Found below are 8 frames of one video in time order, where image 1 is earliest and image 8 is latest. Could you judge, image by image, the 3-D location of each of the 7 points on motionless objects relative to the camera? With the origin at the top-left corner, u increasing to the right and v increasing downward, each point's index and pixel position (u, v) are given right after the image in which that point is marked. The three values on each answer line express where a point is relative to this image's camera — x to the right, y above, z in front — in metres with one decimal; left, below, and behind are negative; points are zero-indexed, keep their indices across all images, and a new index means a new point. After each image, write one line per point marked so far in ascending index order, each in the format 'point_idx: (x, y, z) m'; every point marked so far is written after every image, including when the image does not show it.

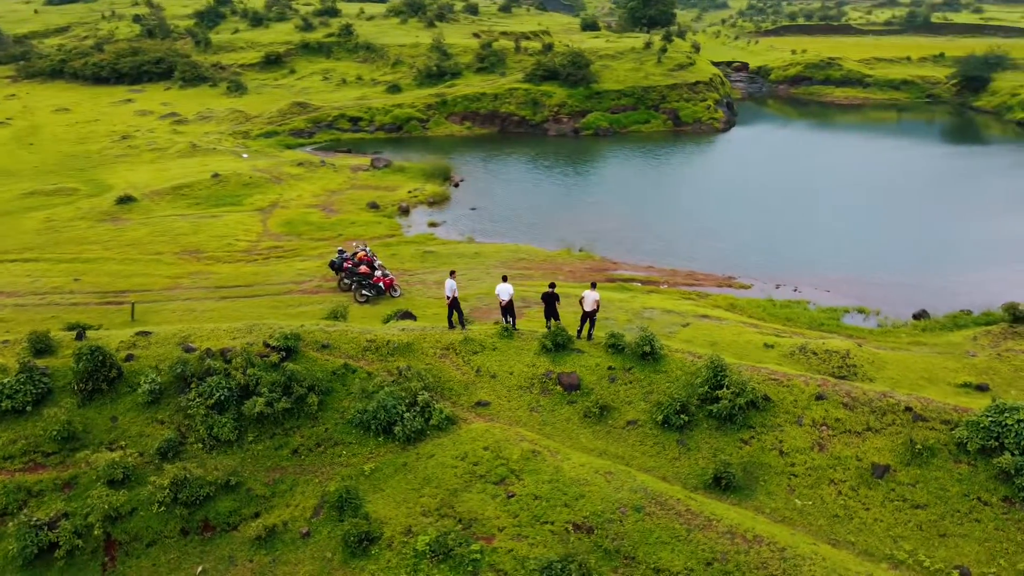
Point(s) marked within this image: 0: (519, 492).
0: (+0.2, -3.9, +15.5) m
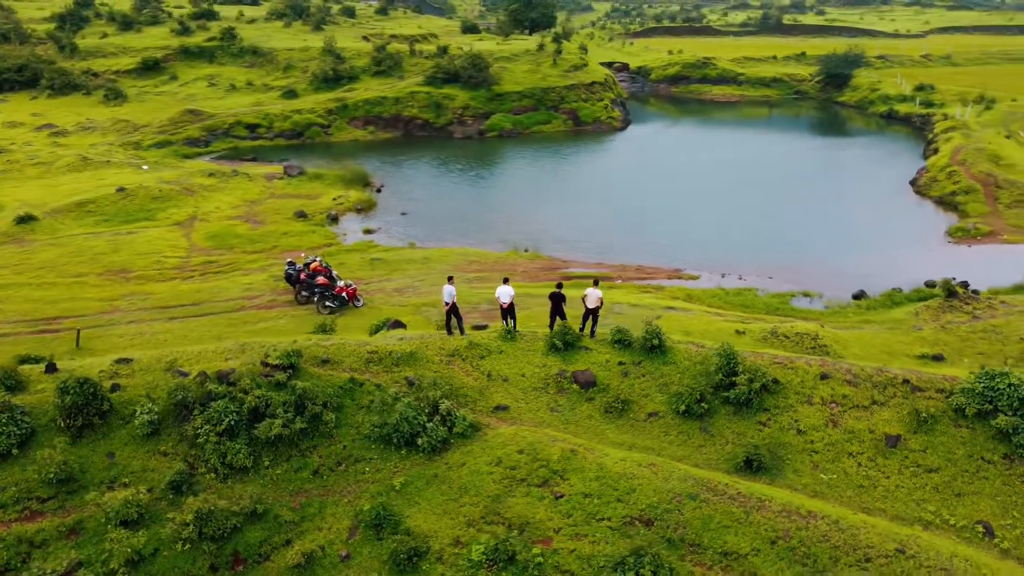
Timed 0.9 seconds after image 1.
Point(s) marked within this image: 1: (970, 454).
0: (+1.1, -3.9, +15.5) m
1: (+9.3, -3.4, +16.3) m
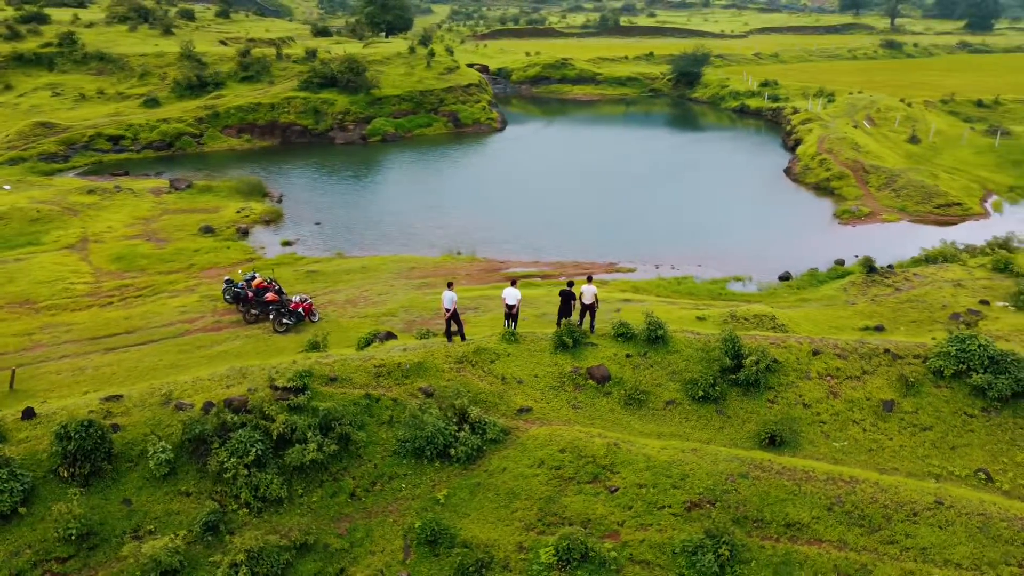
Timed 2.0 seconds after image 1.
0: (+2.1, -3.8, +15.8) m
1: (+10.0, -2.8, +18.2) m
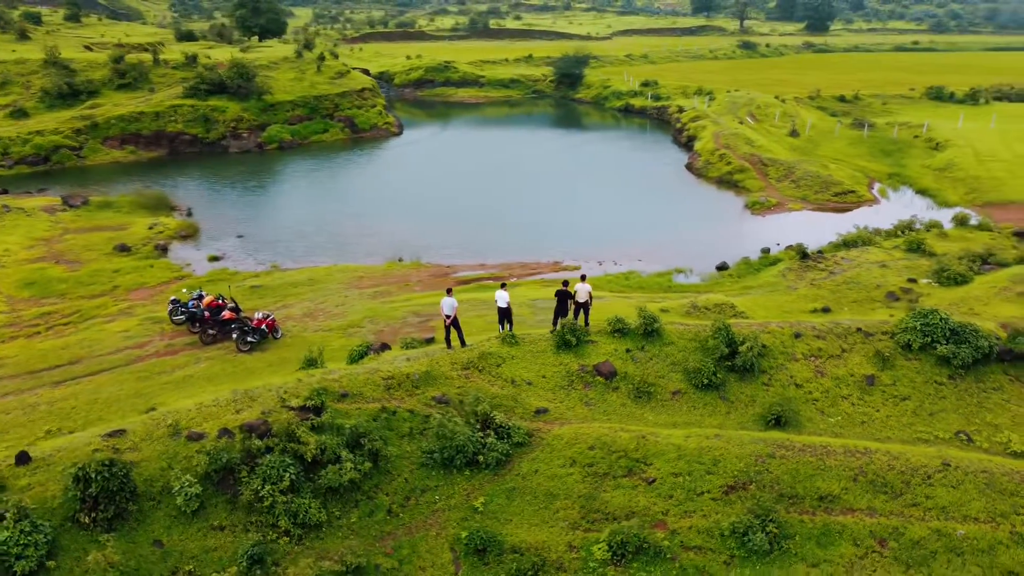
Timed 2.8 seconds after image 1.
0: (+2.9, -3.7, +16.2) m
1: (+10.2, -2.3, +19.8) m
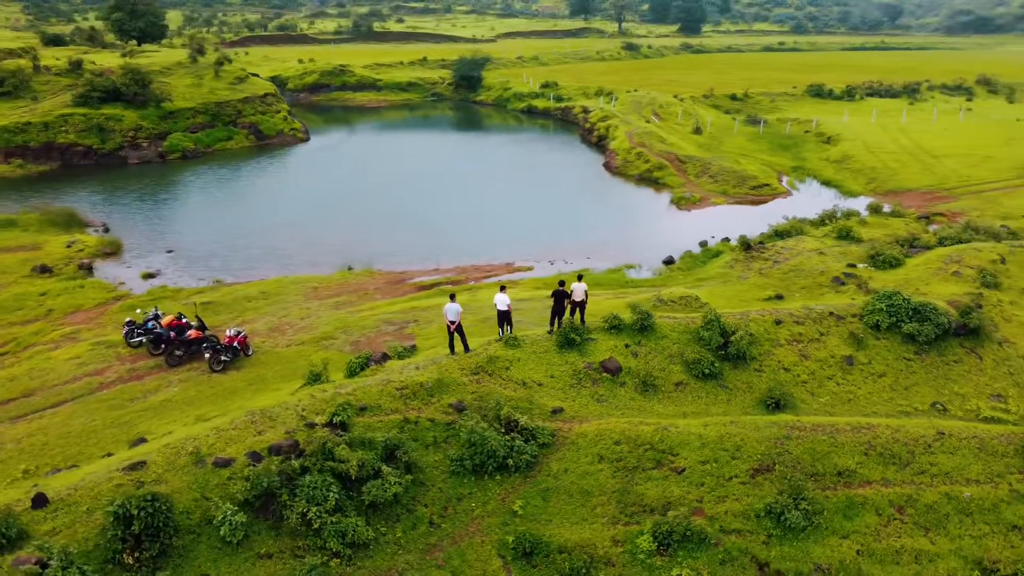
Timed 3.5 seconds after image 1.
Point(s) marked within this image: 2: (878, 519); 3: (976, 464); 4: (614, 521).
0: (+3.6, -3.6, +16.7) m
1: (+10.1, -1.8, +21.3) m
2: (+7.2, -4.5, +15.8) m
3: (+9.7, -3.7, +16.9) m
4: (+2.0, -4.6, +15.9) m
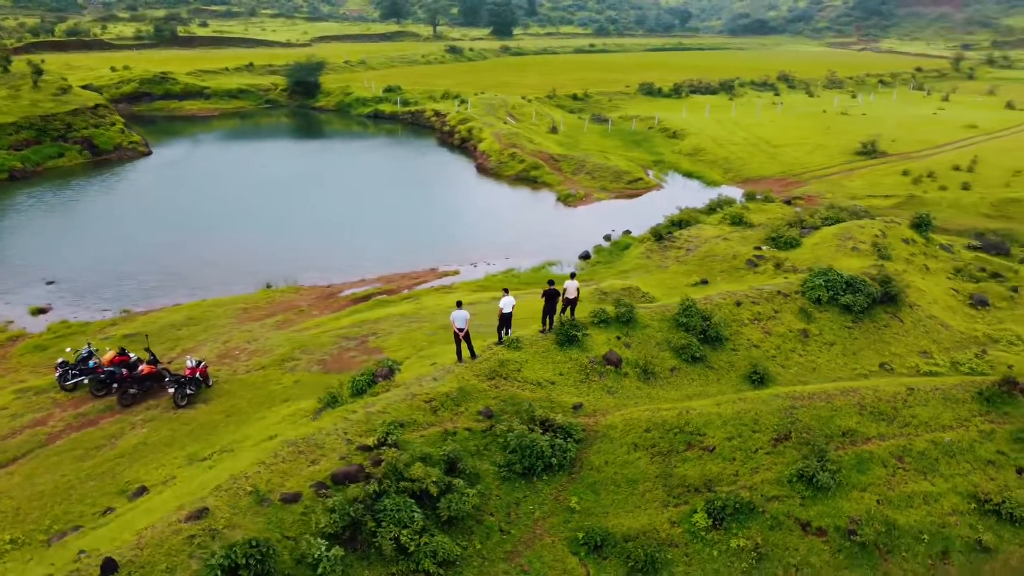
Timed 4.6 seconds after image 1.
0: (+4.4, -3.4, +17.7) m
1: (+9.6, -1.1, +23.6) m
2: (+8.1, -4.0, +17.7) m
3: (+10.3, -2.9, +19.3) m
4: (+3.1, -4.4, +16.5) m
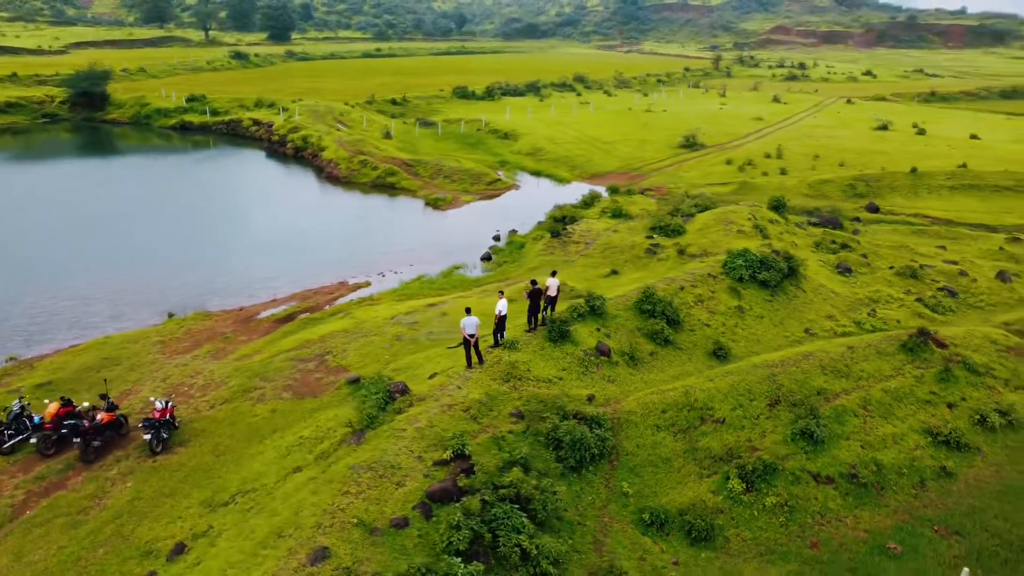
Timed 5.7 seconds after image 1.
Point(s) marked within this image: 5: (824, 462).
0: (+5.0, -3.0, +19.2) m
1: (+8.2, -0.4, +26.3) m
2: (+8.6, -3.3, +20.2) m
3: (+10.2, -2.1, +22.3) m
4: (+4.1, -4.1, +17.7) m
5: (+7.2, -4.0, +18.7) m
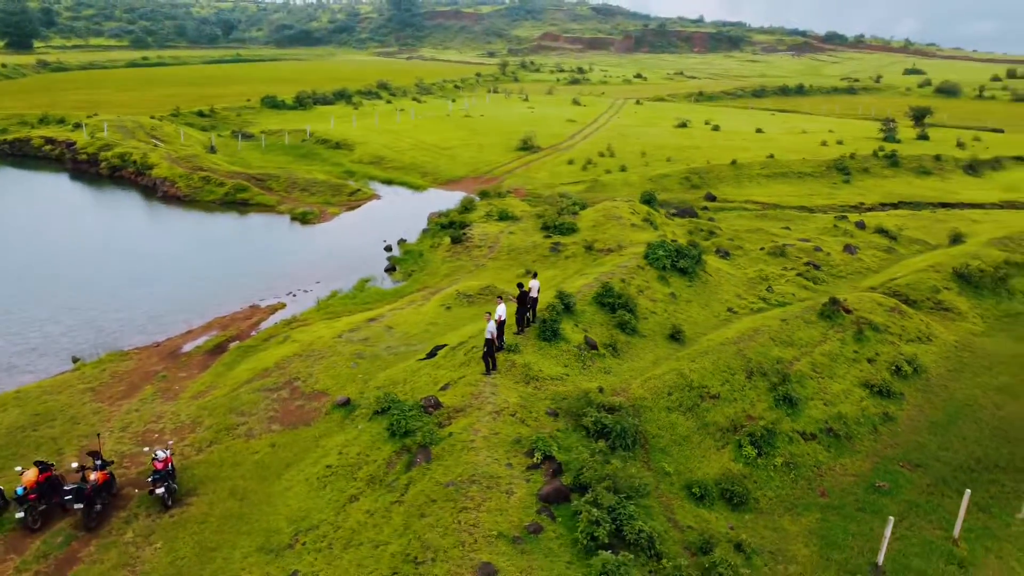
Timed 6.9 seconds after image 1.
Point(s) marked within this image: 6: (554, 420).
0: (+5.2, -2.7, +20.9) m
1: (+6.2, +0.1, +28.6) m
2: (+8.5, -2.6, +22.8) m
3: (+9.3, -1.4, +25.3) m
4: (+4.9, -3.8, +19.3) m
5: (+7.6, -3.5, +21.1) m
6: (+0.9, -2.9, +18.0) m
